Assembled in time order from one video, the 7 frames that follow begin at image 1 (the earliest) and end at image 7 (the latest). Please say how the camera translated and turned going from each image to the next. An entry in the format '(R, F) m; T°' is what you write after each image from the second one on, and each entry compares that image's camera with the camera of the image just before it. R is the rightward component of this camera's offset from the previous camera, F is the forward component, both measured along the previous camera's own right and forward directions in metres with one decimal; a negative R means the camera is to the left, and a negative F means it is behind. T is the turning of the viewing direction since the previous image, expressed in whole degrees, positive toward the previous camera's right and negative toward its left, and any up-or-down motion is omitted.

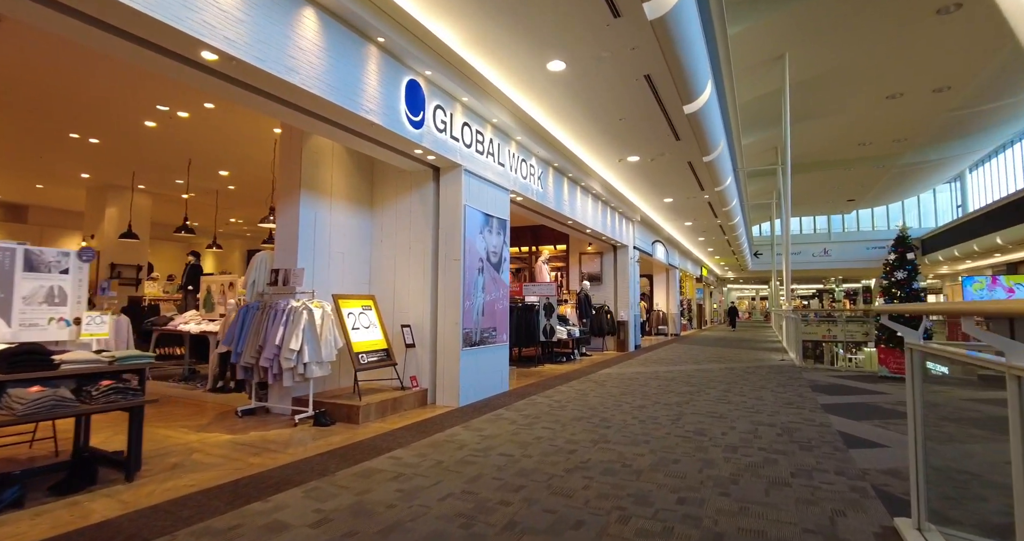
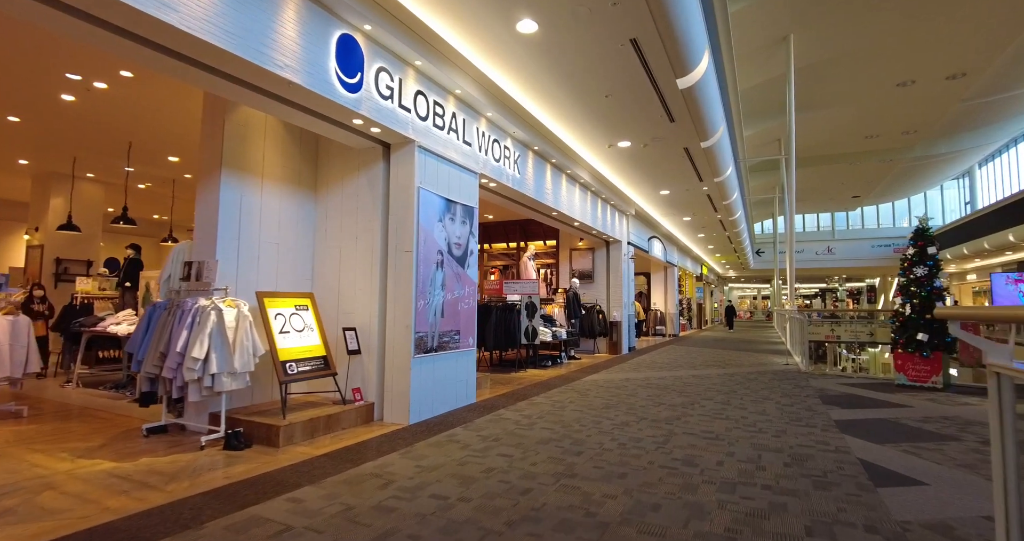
(+0.4, +0.8) m; 0°
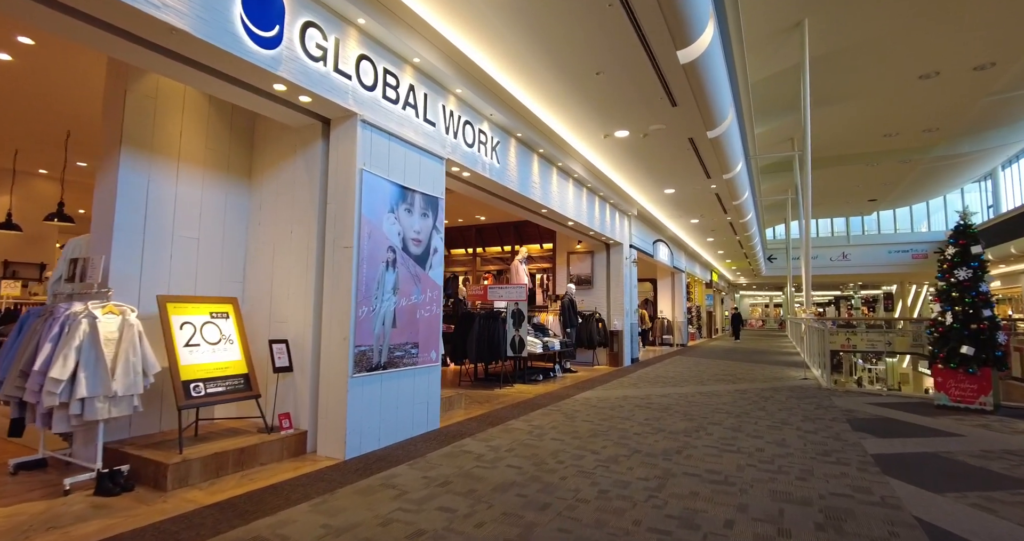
(+0.3, +0.8) m; -1°
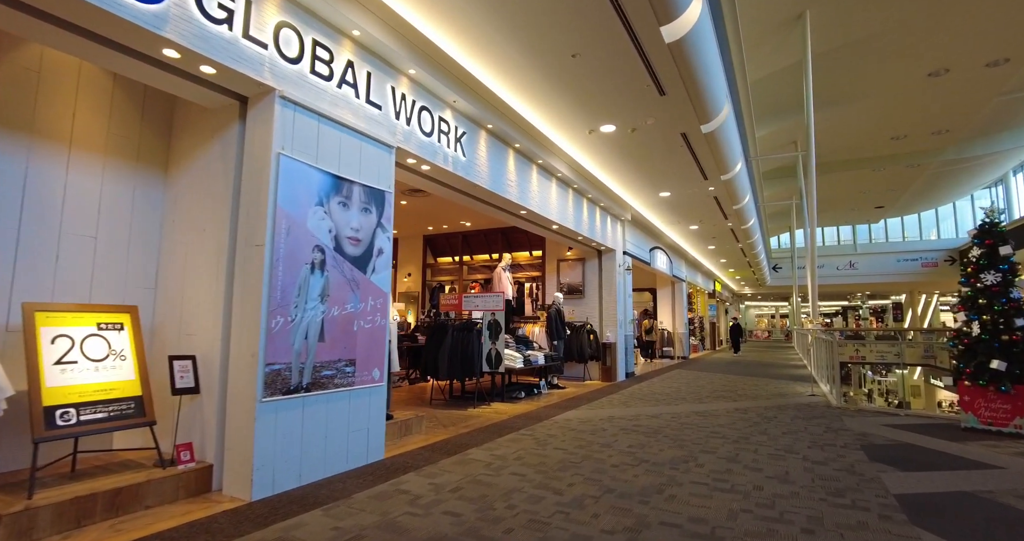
(+0.4, +0.6) m; -1°
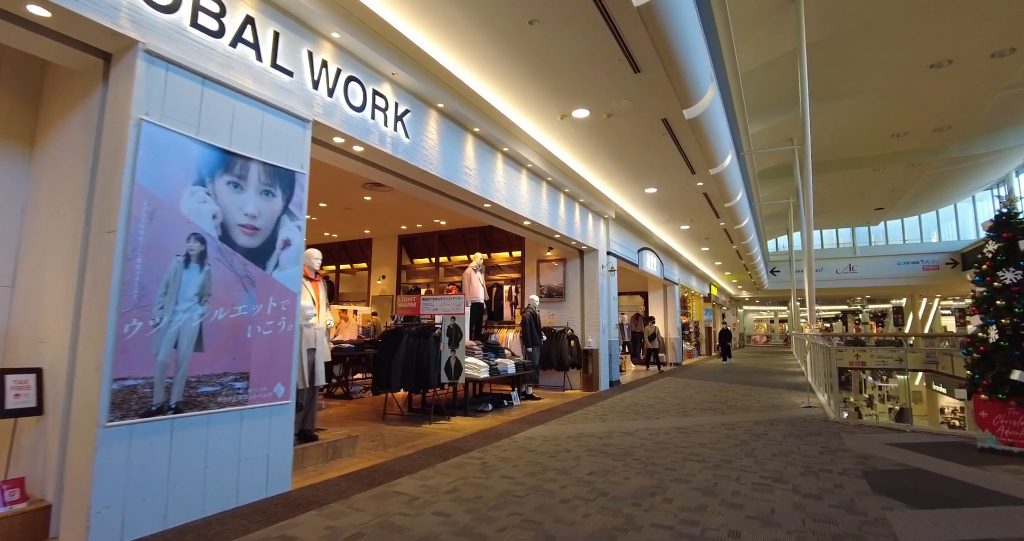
(+0.4, +0.6) m; 0°
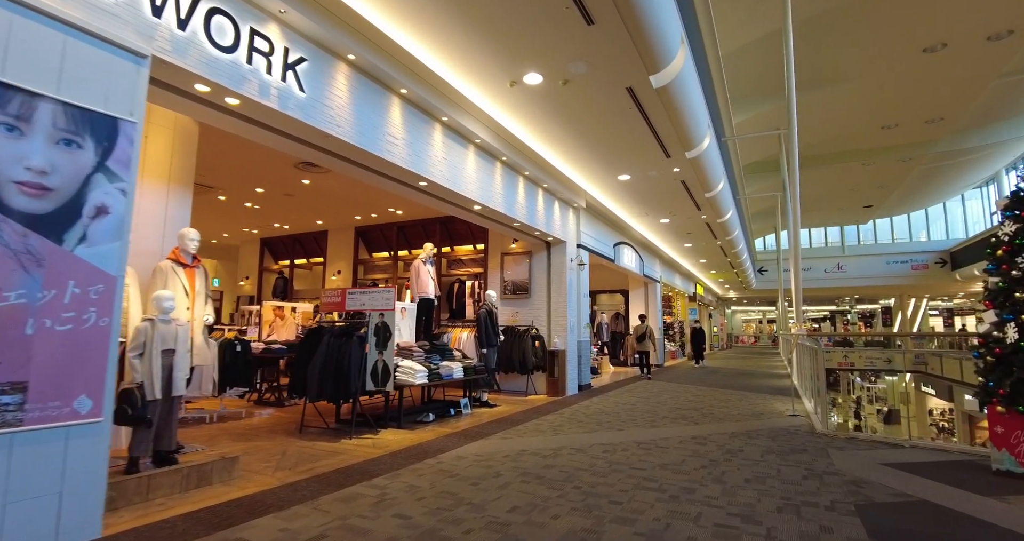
(+0.5, +0.8) m; +1°
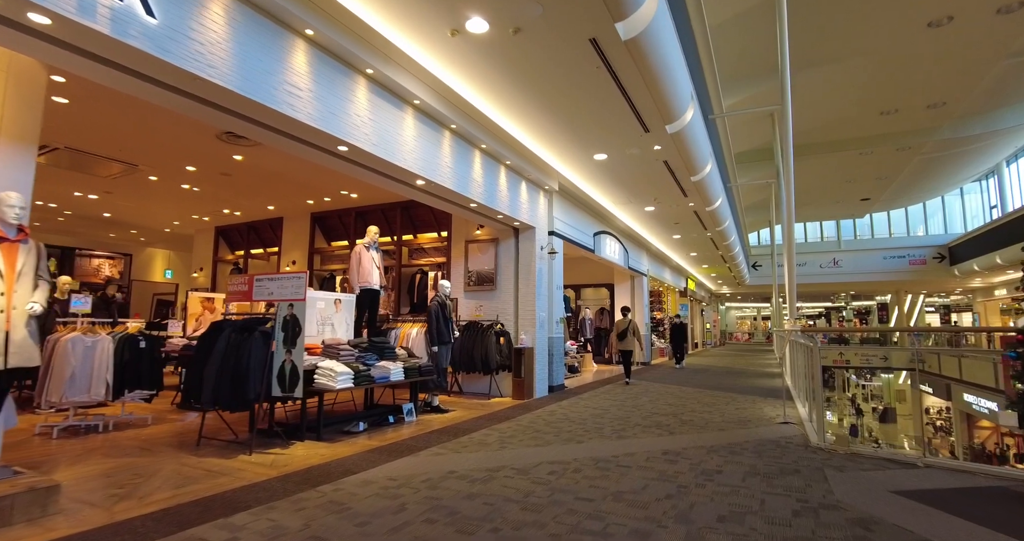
(+0.5, +0.8) m; 0°
